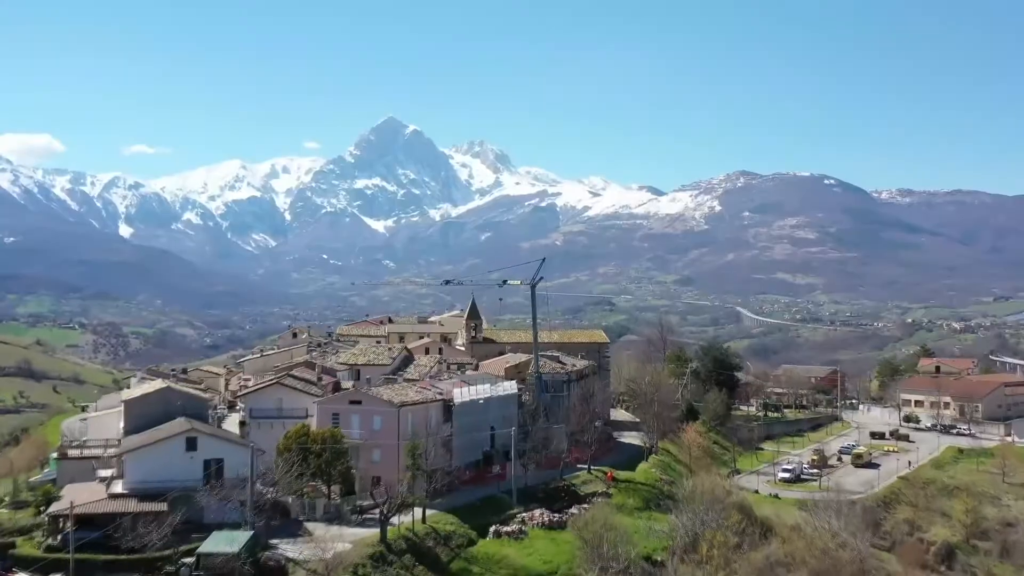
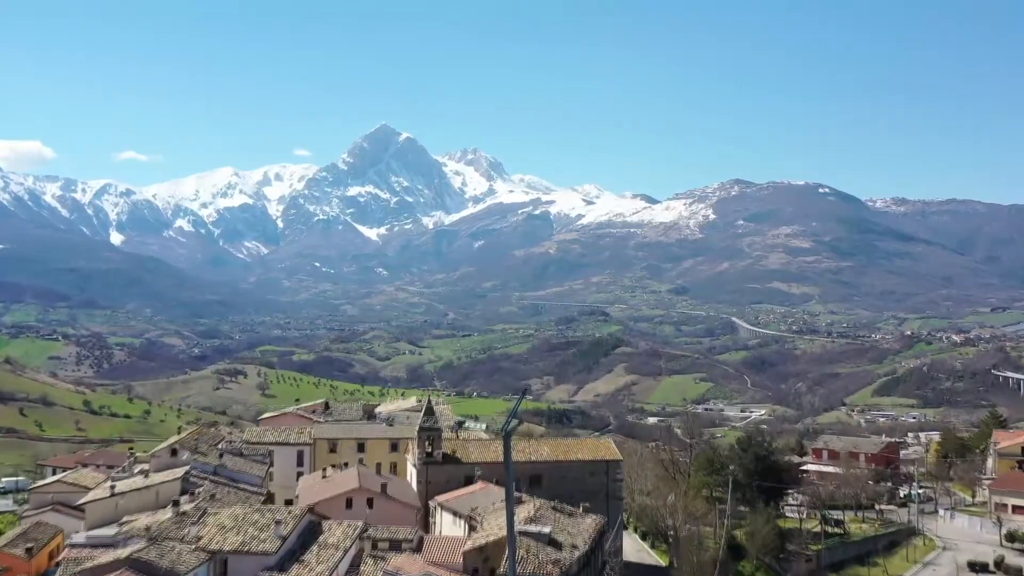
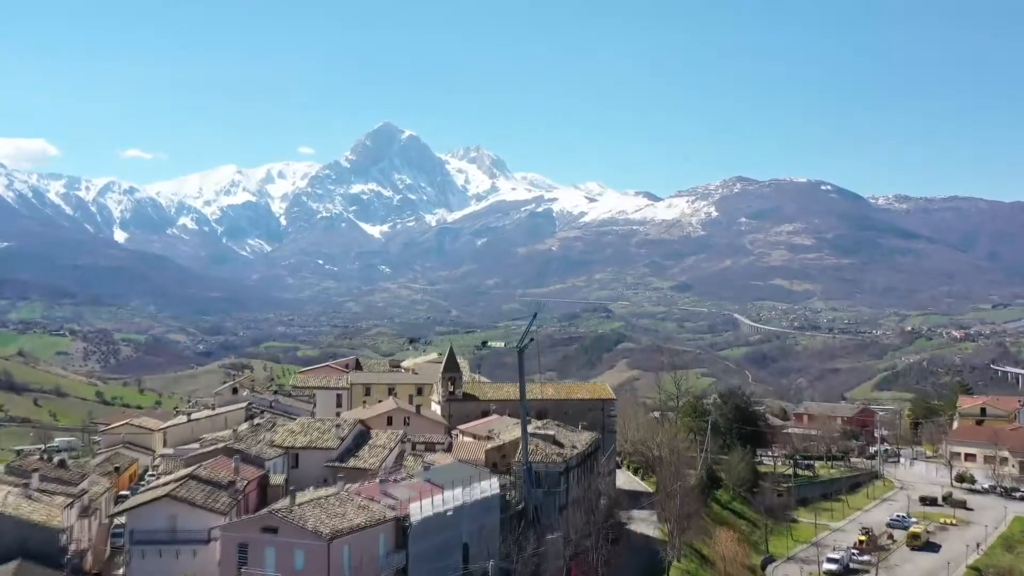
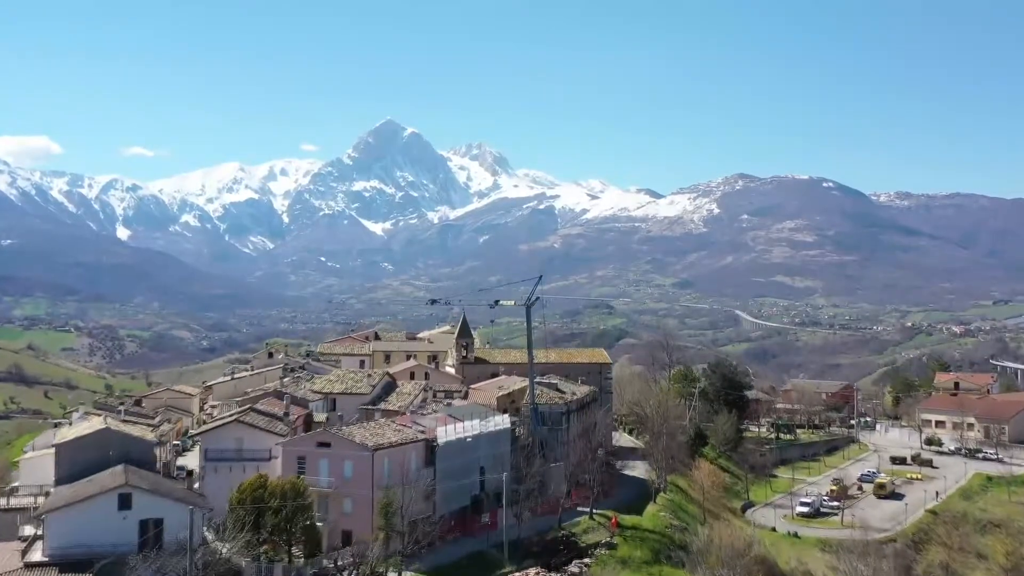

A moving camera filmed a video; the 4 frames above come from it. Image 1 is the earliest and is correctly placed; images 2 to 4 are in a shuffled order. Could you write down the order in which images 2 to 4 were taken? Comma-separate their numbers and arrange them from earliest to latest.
4, 3, 2
